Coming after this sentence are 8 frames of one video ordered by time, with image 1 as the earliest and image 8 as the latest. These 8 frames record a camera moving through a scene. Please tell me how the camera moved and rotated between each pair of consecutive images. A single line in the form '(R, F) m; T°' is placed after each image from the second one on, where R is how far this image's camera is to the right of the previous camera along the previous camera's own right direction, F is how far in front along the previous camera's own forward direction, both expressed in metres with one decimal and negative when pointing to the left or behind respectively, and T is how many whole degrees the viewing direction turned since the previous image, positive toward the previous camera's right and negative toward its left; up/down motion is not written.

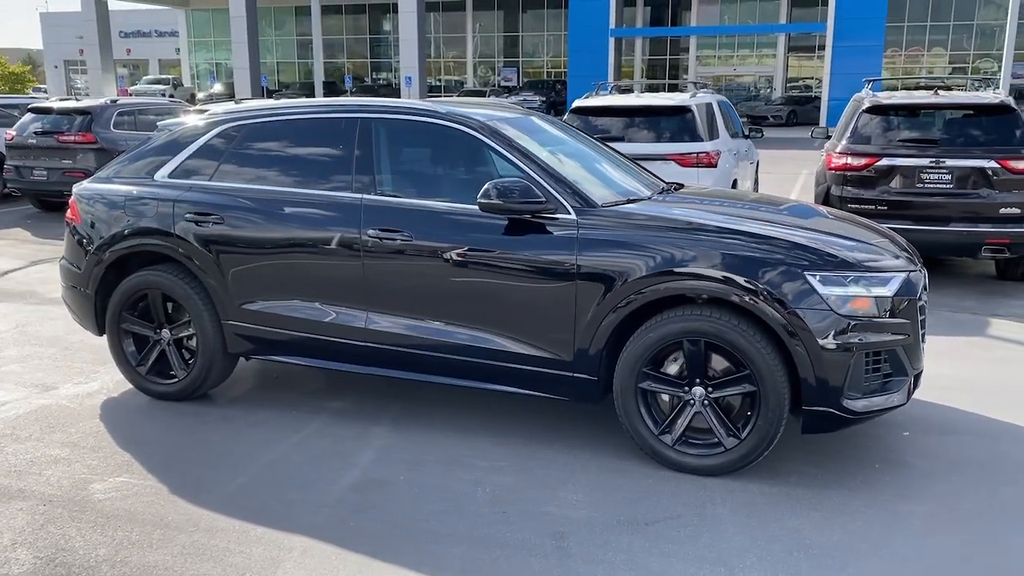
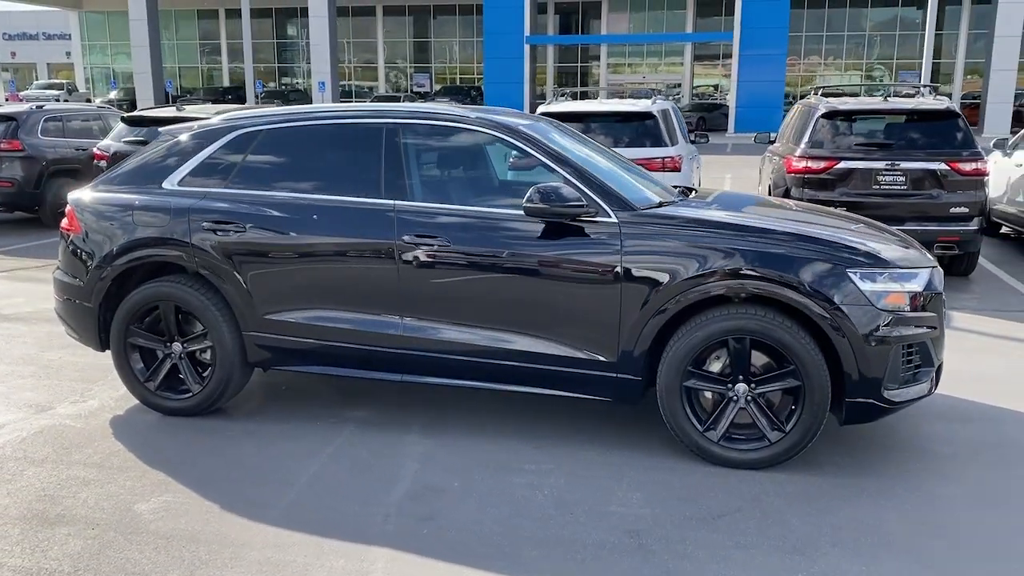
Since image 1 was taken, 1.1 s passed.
(-0.6, 0.0) m; +6°
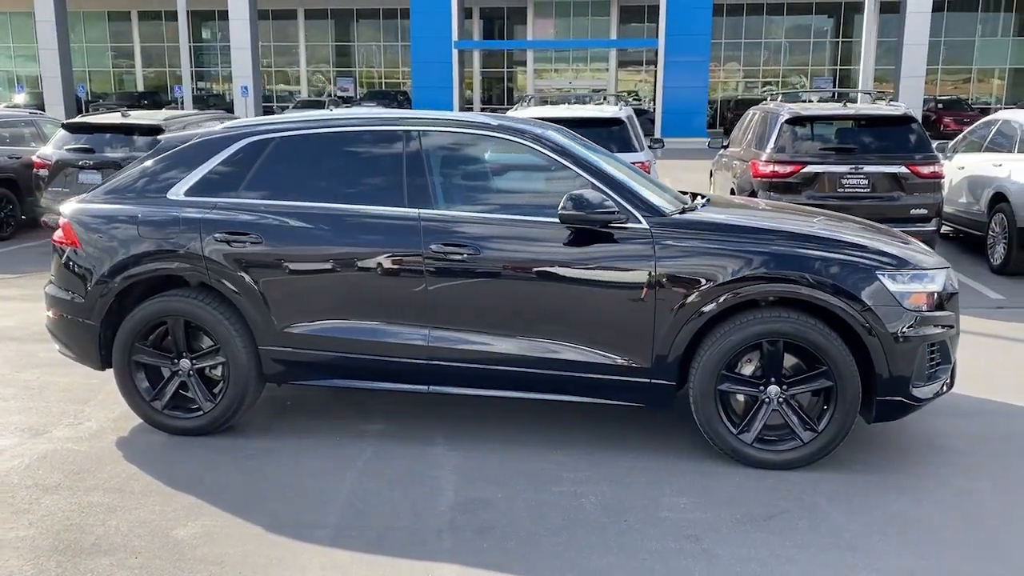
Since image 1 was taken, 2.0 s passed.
(-0.5, +0.1) m; +5°
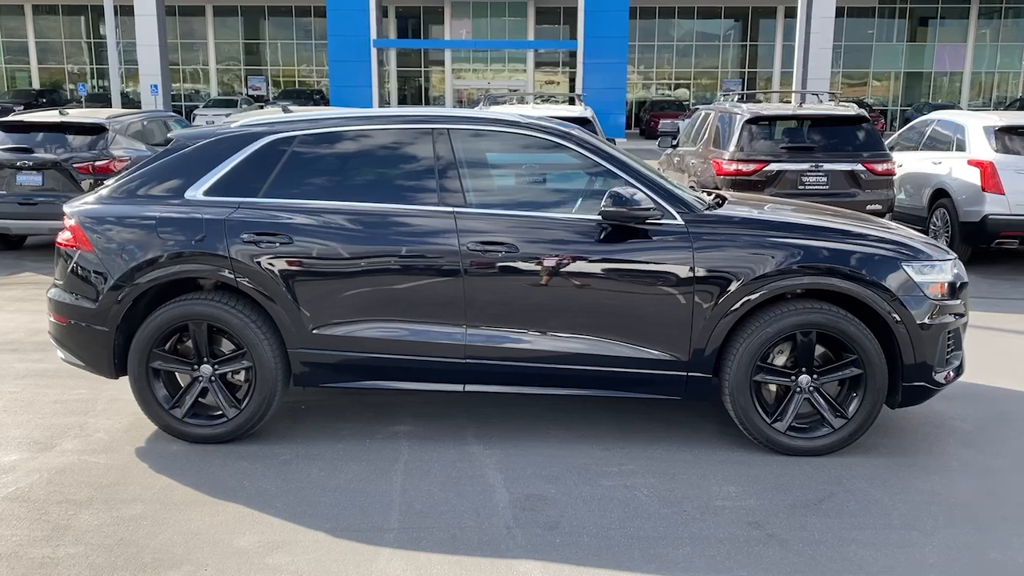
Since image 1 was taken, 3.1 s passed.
(-0.6, 0.0) m; +6°
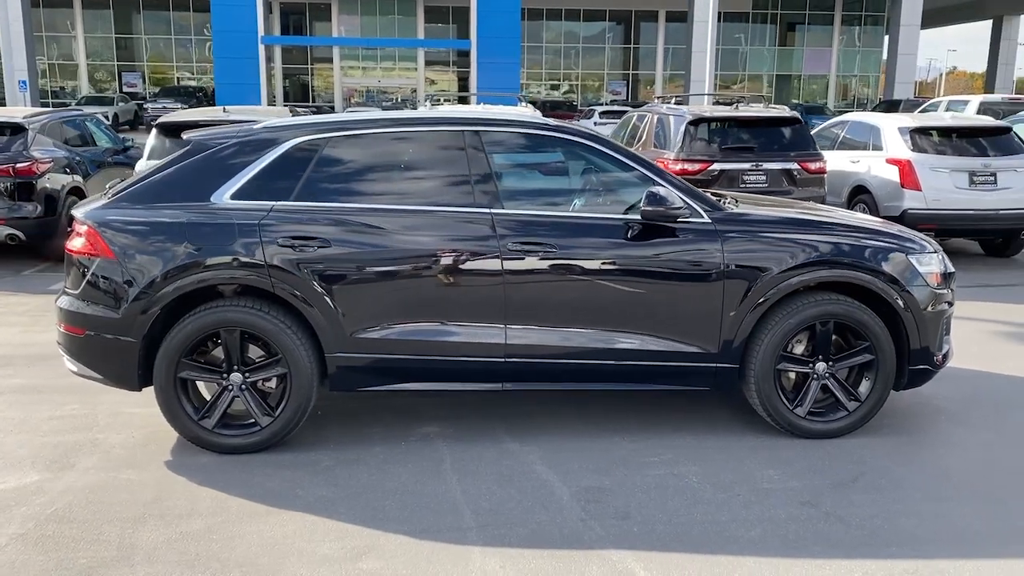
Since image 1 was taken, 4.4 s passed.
(-0.8, 0.0) m; +8°
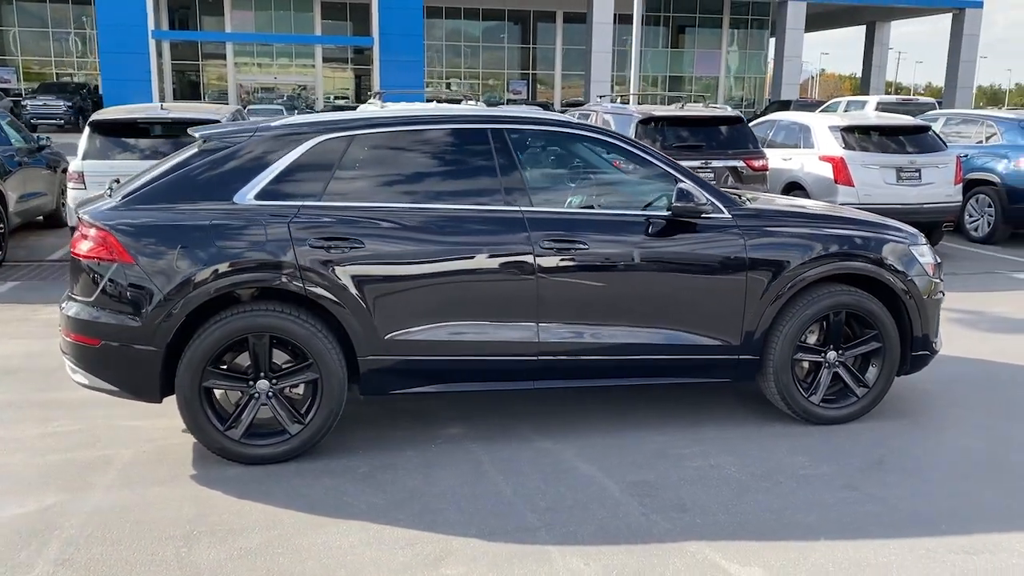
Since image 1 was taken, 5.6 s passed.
(-0.7, +0.1) m; +7°
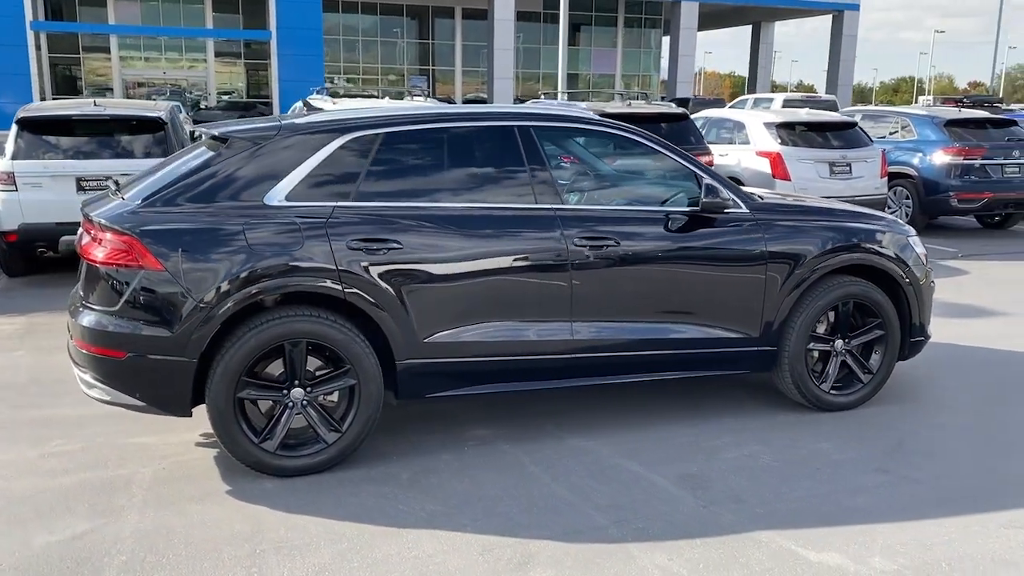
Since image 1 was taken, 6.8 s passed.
(-0.7, +0.1) m; +7°
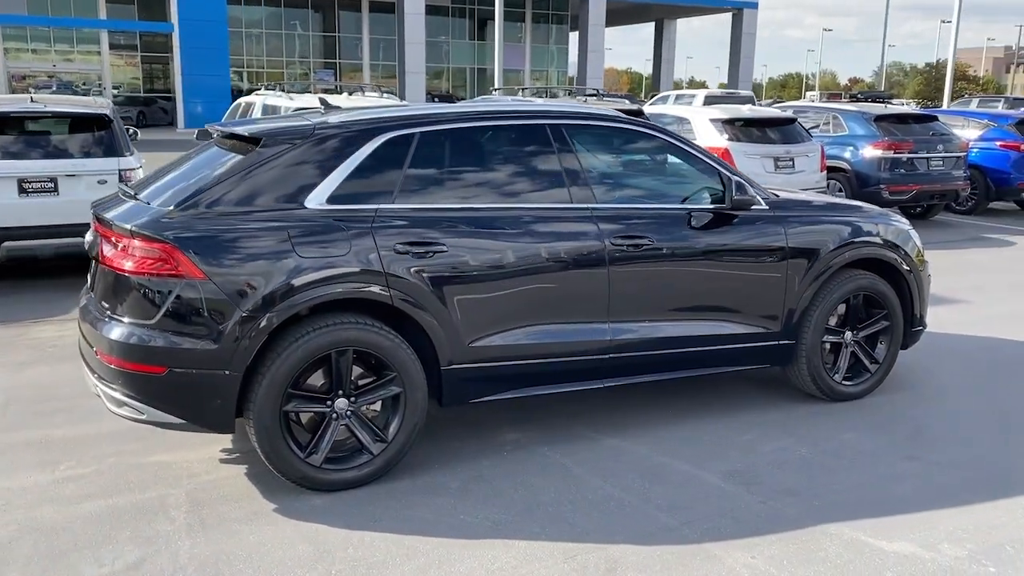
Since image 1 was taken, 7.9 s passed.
(-0.6, +0.1) m; +6°
